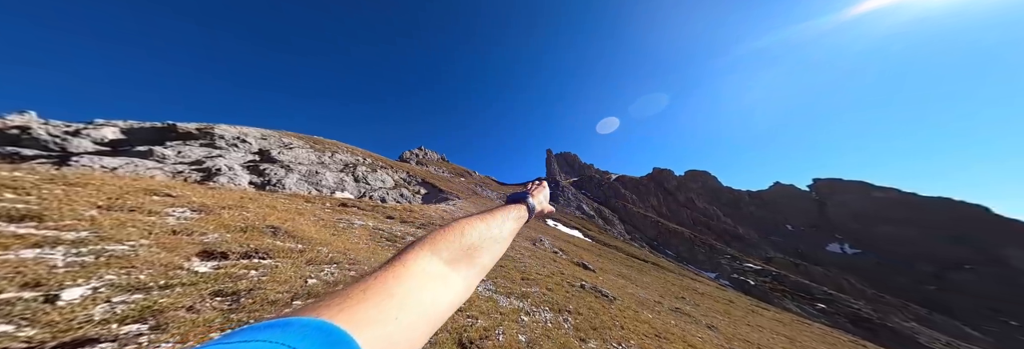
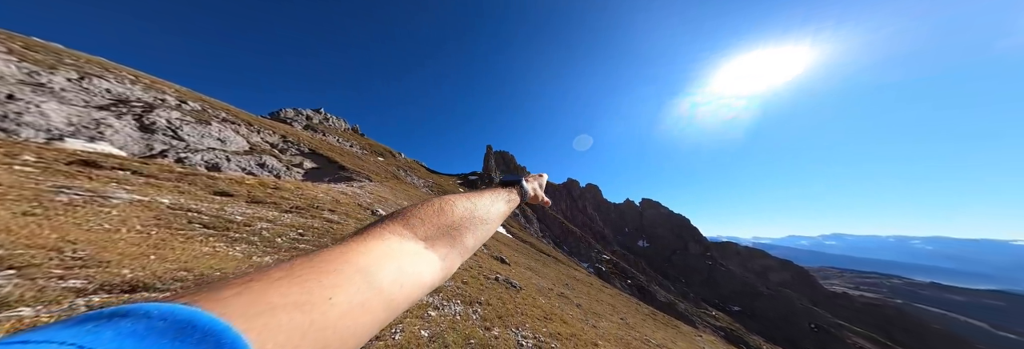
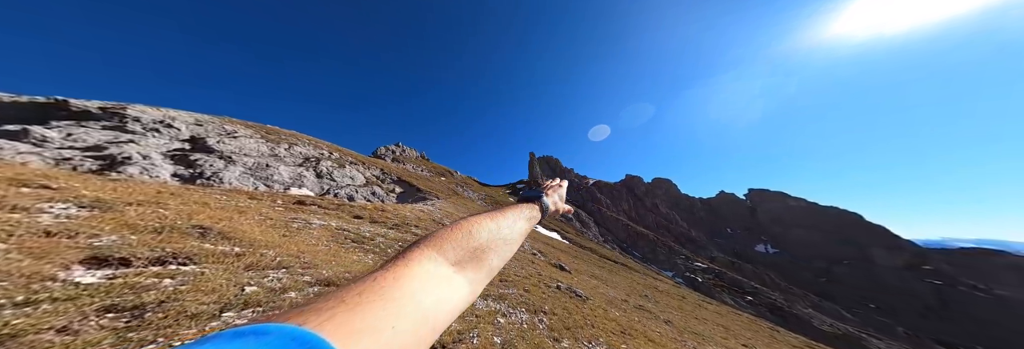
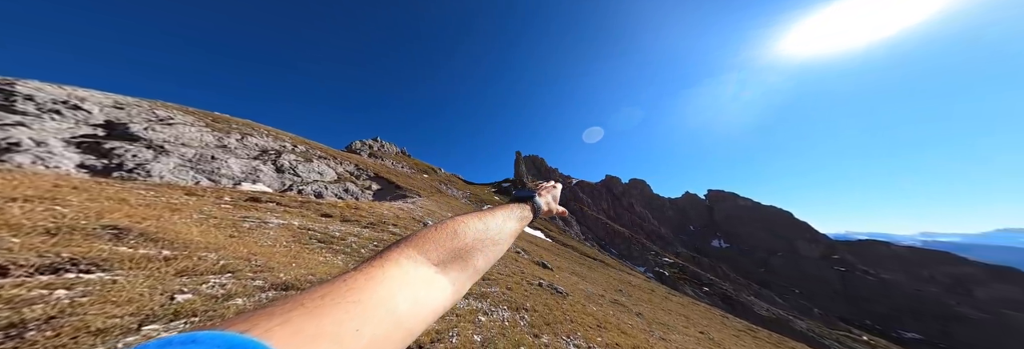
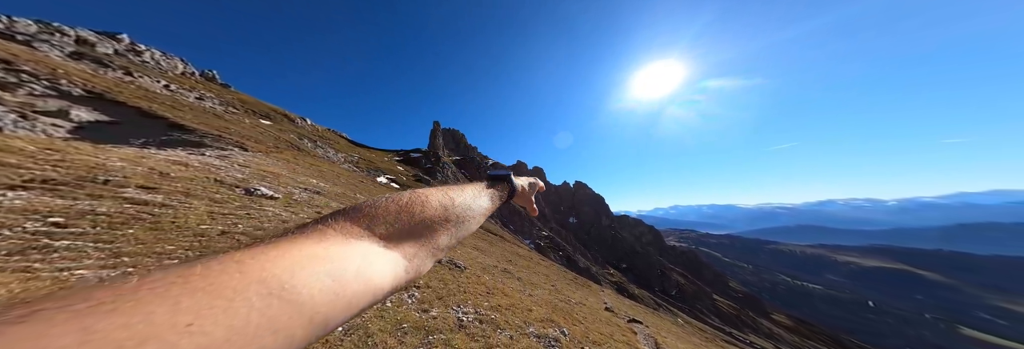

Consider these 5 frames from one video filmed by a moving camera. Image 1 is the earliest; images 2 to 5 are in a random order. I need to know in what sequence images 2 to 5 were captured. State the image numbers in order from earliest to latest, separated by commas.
3, 4, 2, 5
